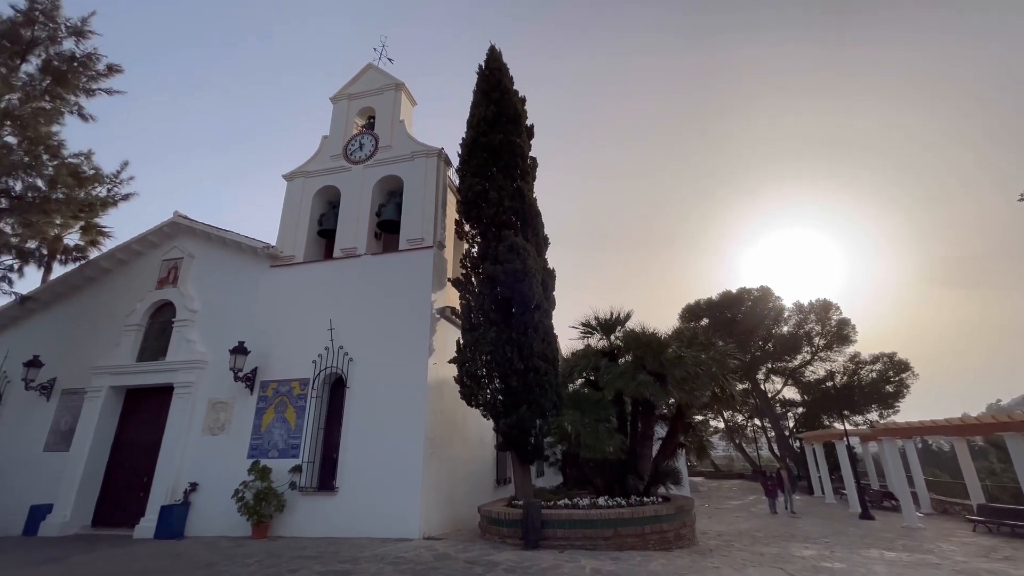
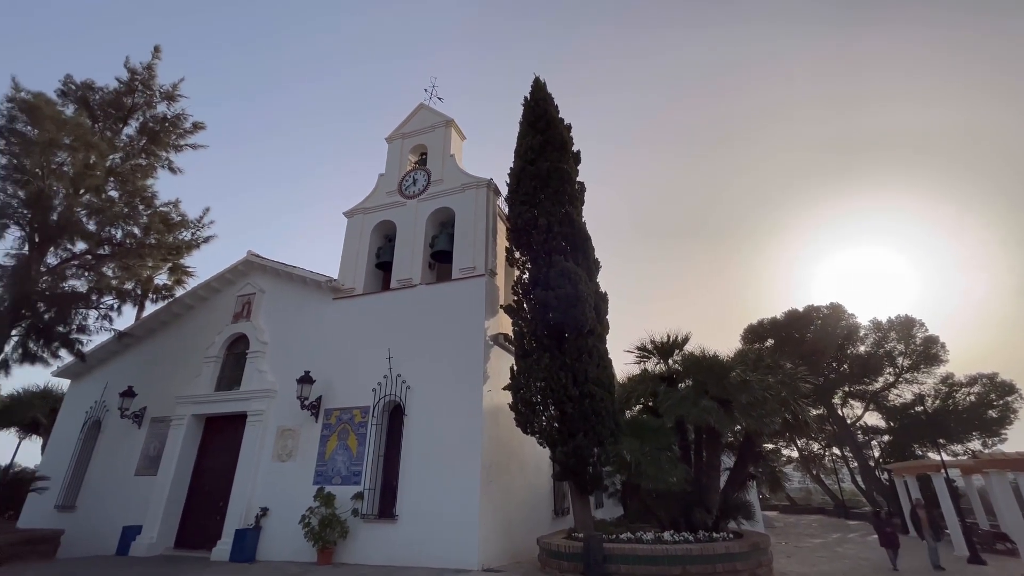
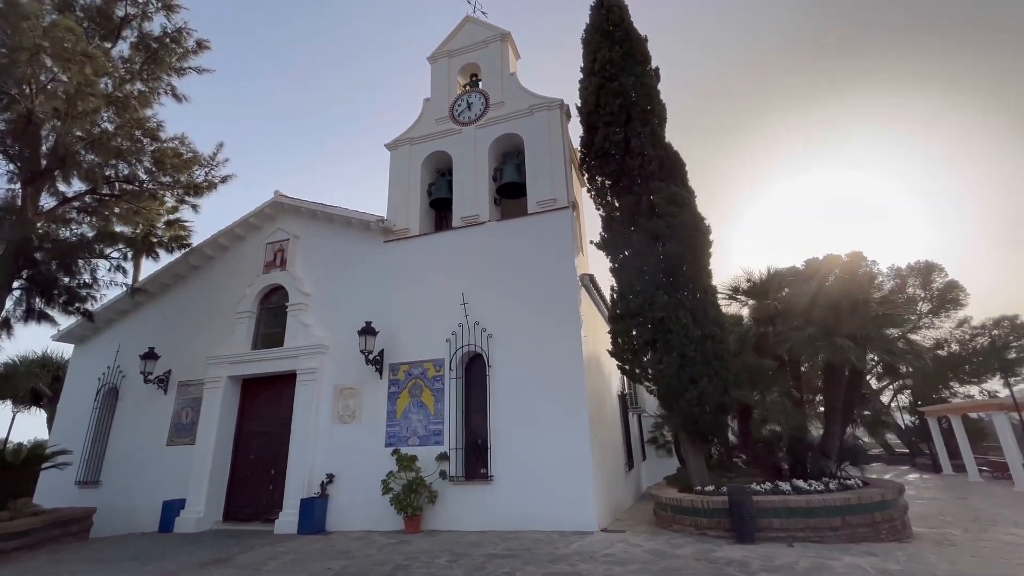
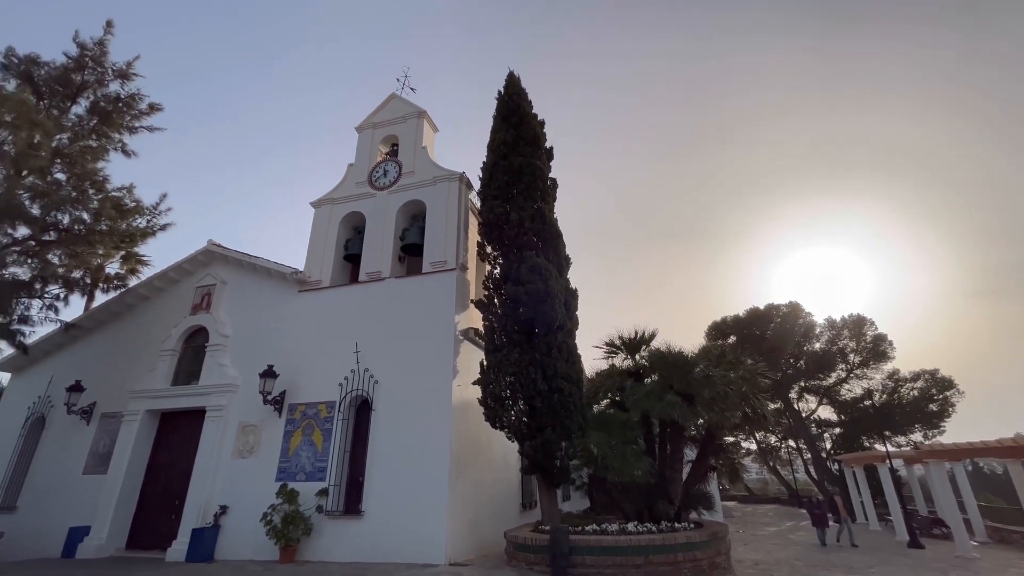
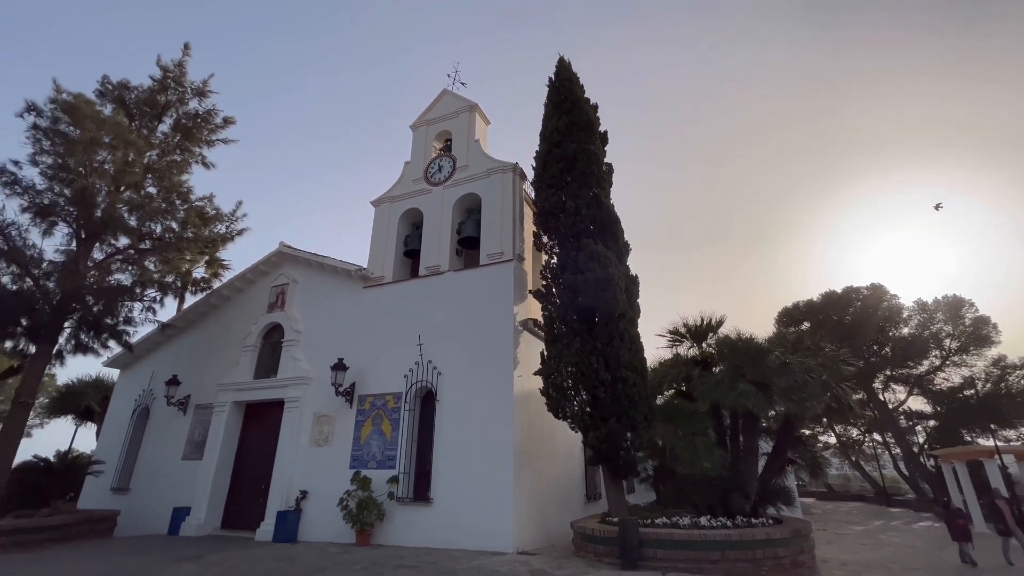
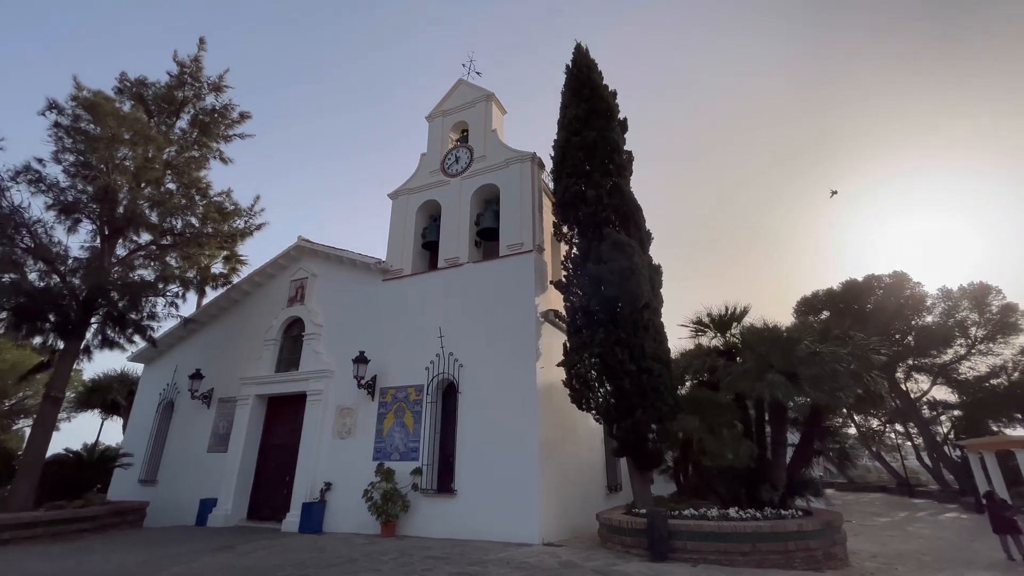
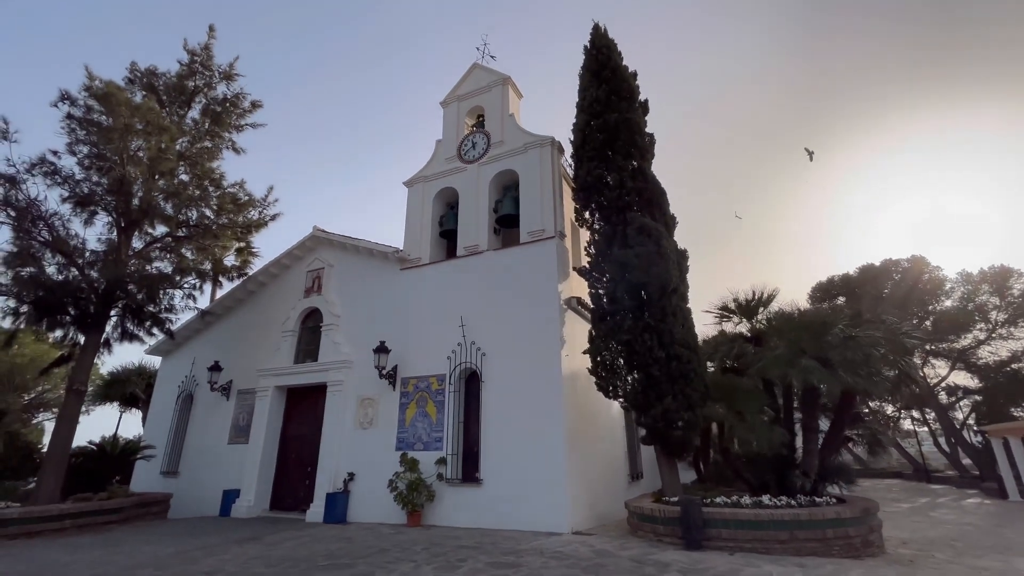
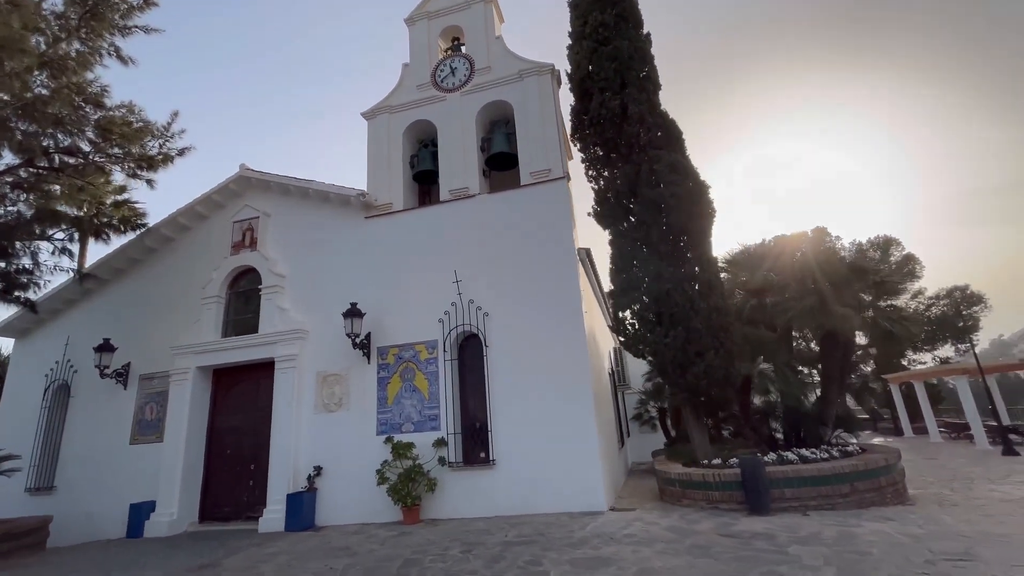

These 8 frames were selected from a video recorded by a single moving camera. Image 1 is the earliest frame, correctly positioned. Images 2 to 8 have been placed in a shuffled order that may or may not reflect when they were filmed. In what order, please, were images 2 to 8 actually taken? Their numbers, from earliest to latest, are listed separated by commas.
4, 2, 5, 6, 7, 3, 8
